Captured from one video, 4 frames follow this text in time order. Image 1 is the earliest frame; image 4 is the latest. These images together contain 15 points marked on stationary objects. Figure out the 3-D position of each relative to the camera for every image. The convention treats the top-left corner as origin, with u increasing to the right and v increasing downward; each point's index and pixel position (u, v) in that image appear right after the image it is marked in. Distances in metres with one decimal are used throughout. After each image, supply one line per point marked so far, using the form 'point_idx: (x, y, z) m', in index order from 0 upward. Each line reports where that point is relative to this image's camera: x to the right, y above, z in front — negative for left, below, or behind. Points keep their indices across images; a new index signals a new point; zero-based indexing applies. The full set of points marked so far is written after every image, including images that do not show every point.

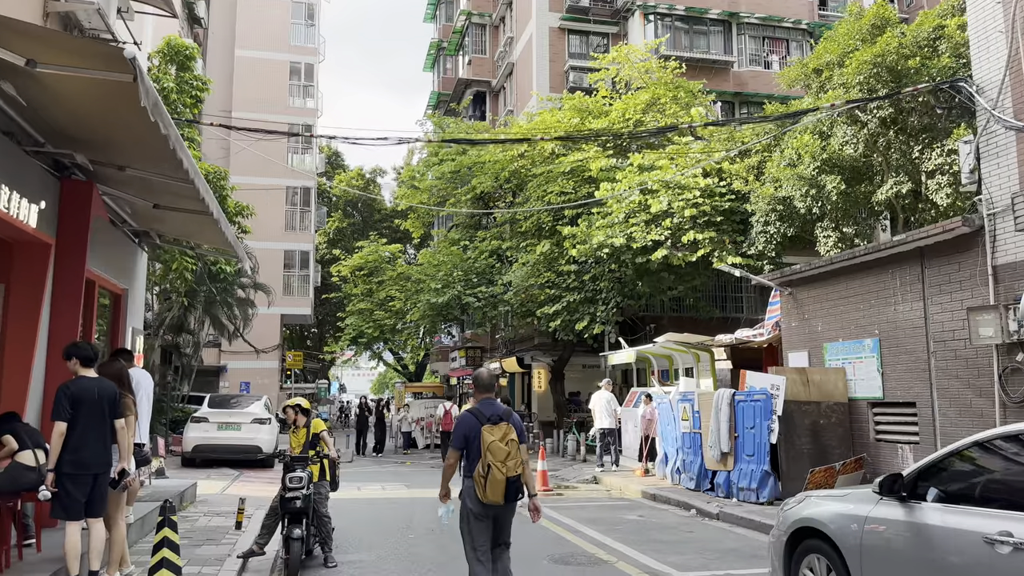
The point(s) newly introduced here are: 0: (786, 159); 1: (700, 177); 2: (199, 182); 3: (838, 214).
0: (+6.0, +2.8, +16.7) m
1: (+4.3, +2.5, +17.7) m
2: (-2.9, +1.0, +7.1) m
3: (+6.8, +1.6, +16.2) m
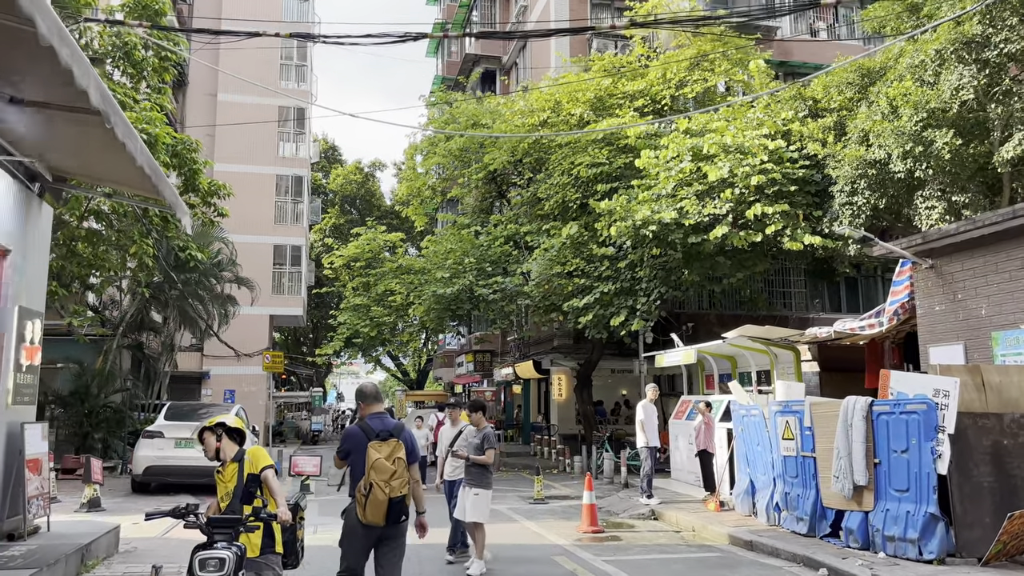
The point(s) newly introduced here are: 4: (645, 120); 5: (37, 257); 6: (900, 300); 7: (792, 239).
0: (+6.5, +3.1, +13.6) m
1: (+4.8, +2.8, +14.5) m
2: (-2.4, +1.4, +3.9) m
3: (+7.3, +1.9, +13.0) m
4: (+3.0, +3.7, +17.1) m
5: (-4.9, +0.3, +7.9) m
6: (+5.0, -0.2, +10.0) m
7: (+5.2, +0.9, +14.3) m
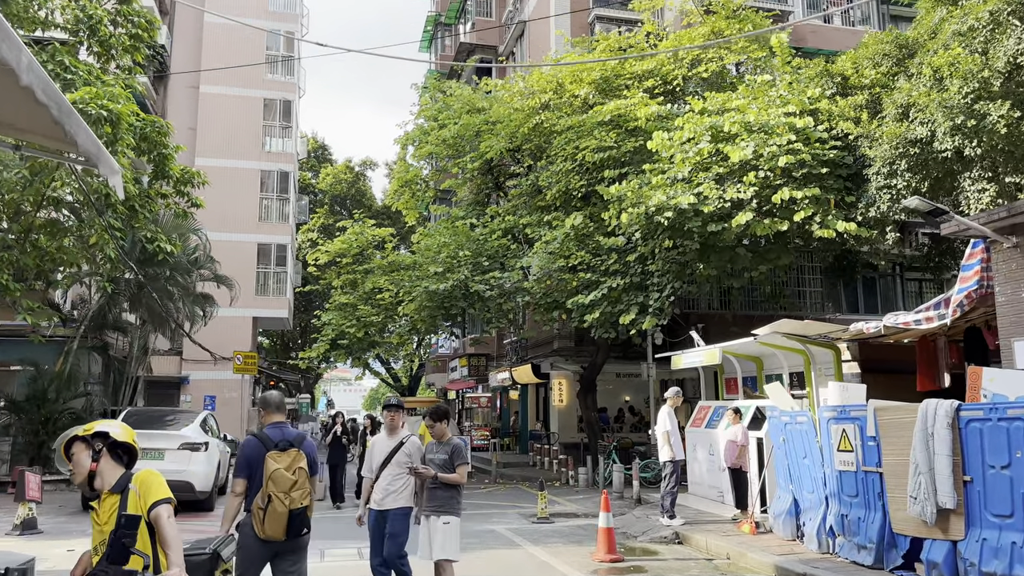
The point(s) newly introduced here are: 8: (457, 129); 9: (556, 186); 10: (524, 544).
0: (+6.5, +3.2, +12.2) m
1: (+4.8, +2.9, +13.1) m
2: (-2.3, +1.6, +2.4) m
3: (+7.3, +2.0, +11.6) m
4: (+3.0, +3.8, +15.7) m
5: (-4.8, +0.5, +6.4) m
6: (+5.1, 0.0, +8.5) m
7: (+5.2, +1.0, +12.9) m
8: (-1.4, +4.0, +19.1) m
9: (+1.0, +2.2, +16.5) m
10: (+0.2, -3.2, +9.7) m
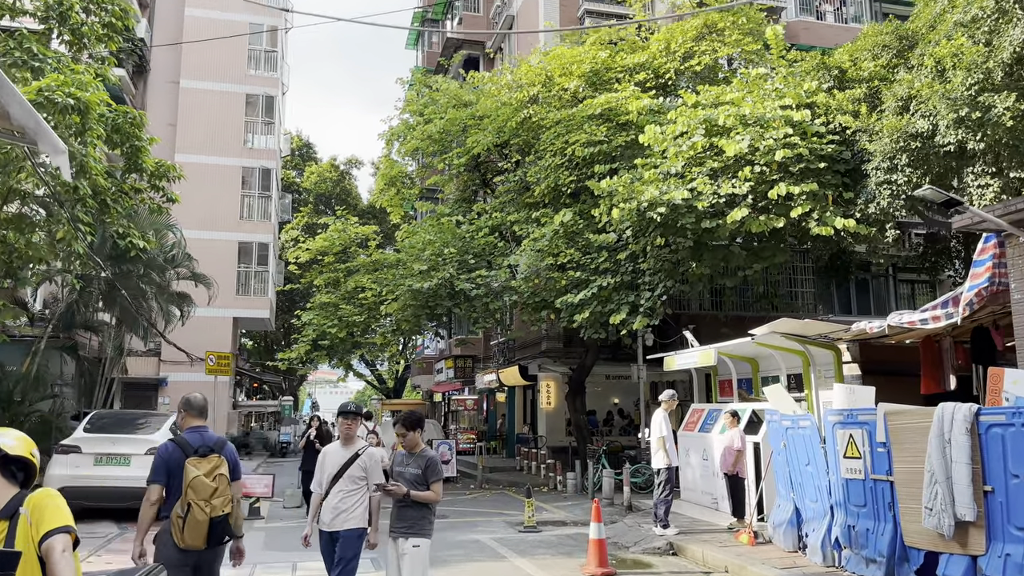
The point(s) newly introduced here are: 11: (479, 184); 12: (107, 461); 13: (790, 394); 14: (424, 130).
0: (+6.3, +3.2, +11.8) m
1: (+4.6, +3.0, +12.7) m
2: (-2.3, +1.7, +1.9) m
3: (+7.2, +2.0, +11.2) m
4: (+2.7, +3.9, +15.3) m
5: (-4.9, +0.6, +5.8) m
6: (+4.9, 0.0, +8.1) m
7: (+5.0, +1.1, +12.5) m
8: (-1.7, +4.0, +18.6) m
9: (+0.7, +2.2, +16.0) m
10: (0.0, -3.2, +9.1) m
11: (-0.8, +2.7, +19.7) m
12: (-5.8, -2.5, +11.0) m
13: (+3.1, -1.2, +8.6) m
14: (-2.2, +3.9, +18.9) m
